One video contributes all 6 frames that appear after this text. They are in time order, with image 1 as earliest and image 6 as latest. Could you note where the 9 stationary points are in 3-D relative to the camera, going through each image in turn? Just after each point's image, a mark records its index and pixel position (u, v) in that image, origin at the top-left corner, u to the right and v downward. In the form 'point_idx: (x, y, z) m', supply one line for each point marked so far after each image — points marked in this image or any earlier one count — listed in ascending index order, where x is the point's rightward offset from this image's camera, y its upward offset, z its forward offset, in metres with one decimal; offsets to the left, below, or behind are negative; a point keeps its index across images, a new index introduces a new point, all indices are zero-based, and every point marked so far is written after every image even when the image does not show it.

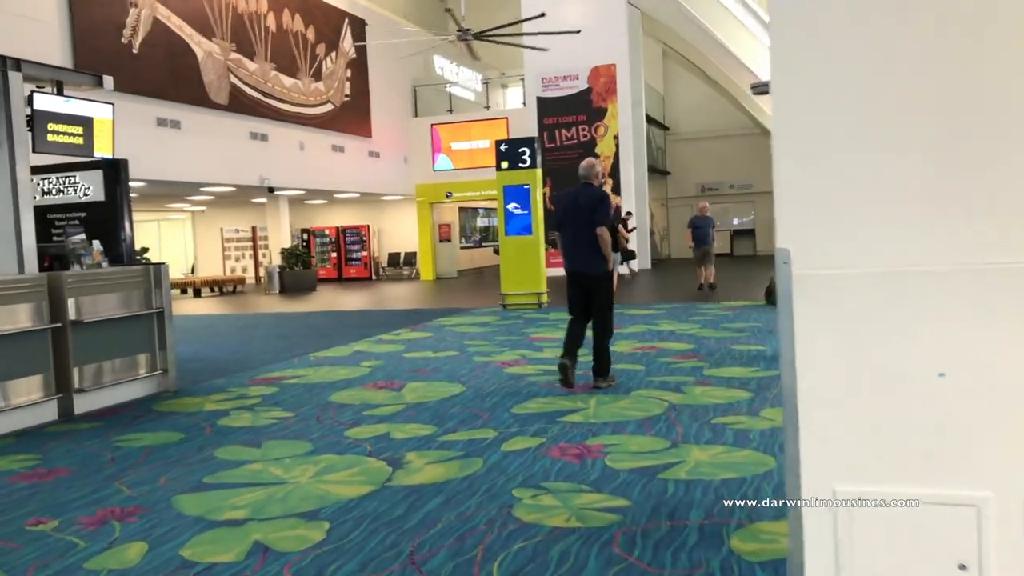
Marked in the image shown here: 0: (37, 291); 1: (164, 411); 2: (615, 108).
0: (-3.2, 0.0, +6.2) m
1: (-2.4, -0.9, +6.2) m
2: (+2.3, +4.0, +19.7) m
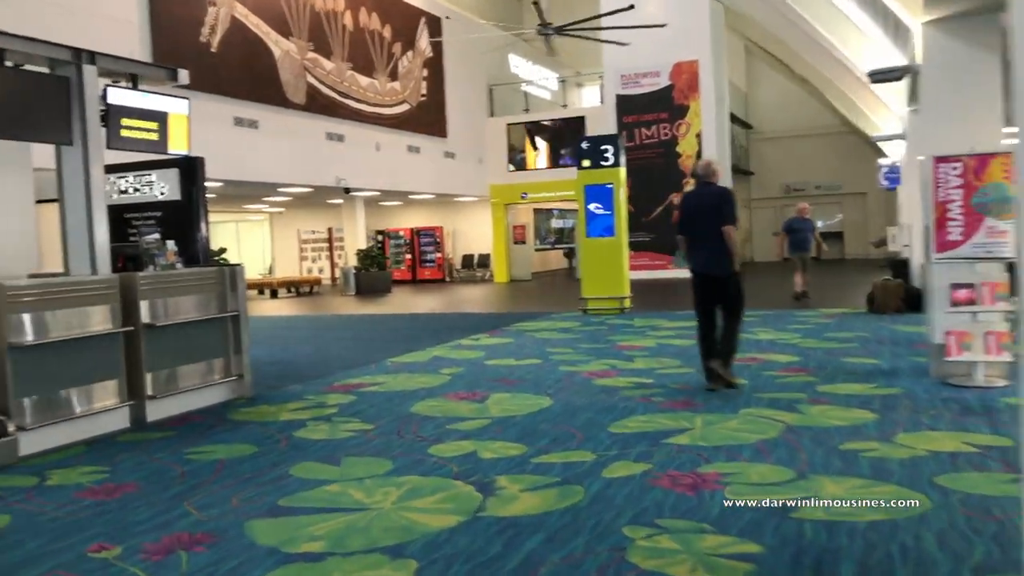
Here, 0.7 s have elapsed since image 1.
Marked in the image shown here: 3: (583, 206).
0: (-2.6, 0.0, +5.9) m
1: (-1.8, -0.9, +5.9) m
2: (+3.9, +3.9, +19.0) m
3: (+1.0, +1.1, +12.1) m
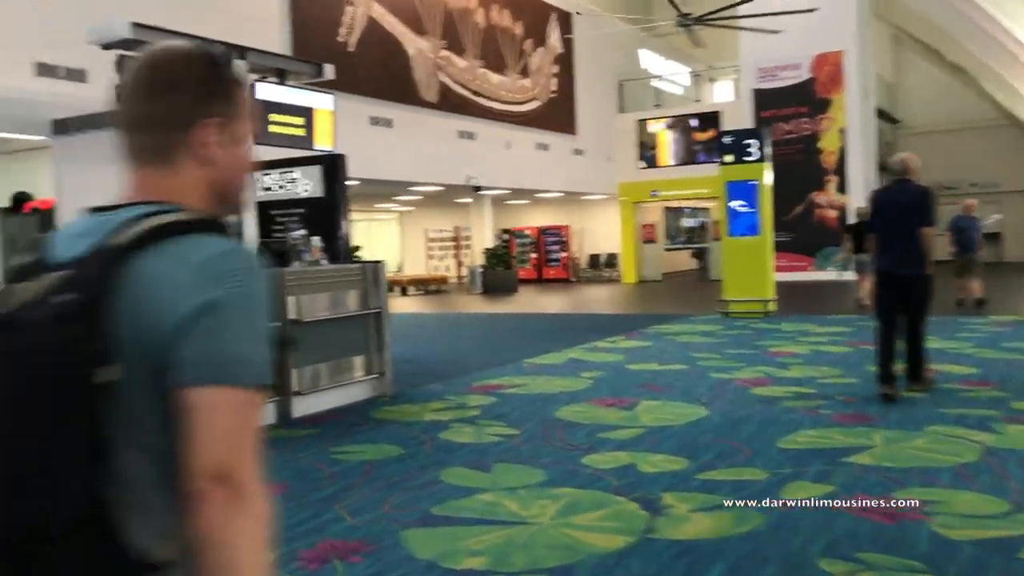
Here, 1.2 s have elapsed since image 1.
0: (-1.7, 0.0, +5.9) m
1: (-0.8, -0.9, +5.8) m
2: (+6.6, +3.8, +18.0) m
3: (+2.7, +1.1, +11.6) m
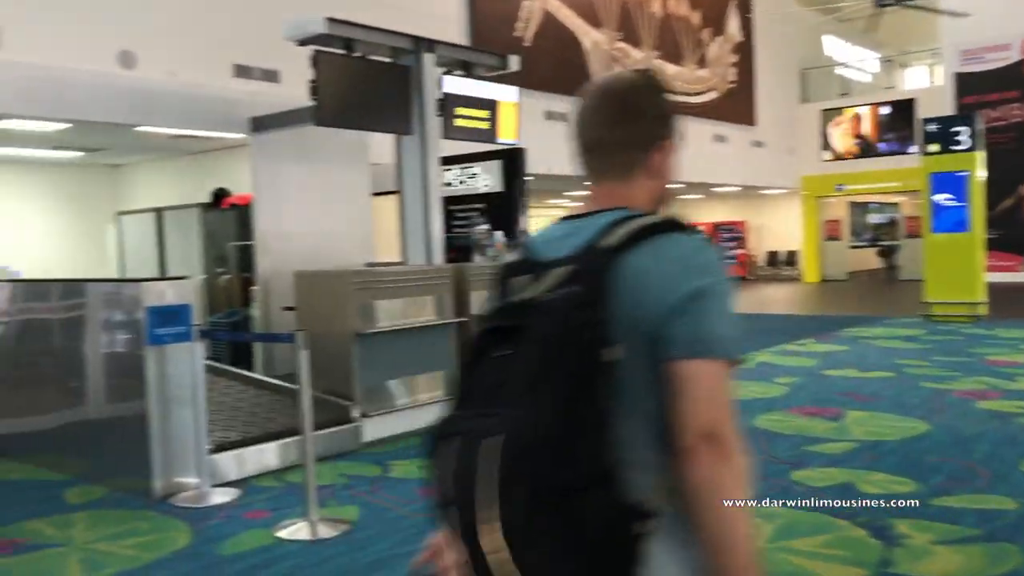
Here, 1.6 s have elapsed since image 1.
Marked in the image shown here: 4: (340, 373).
0: (-0.4, 0.0, +5.9) m
1: (+0.3, -0.8, +5.6) m
2: (+9.9, +3.8, +16.3) m
3: (+4.9, +1.1, +10.6) m
4: (-1.0, -0.5, +5.4) m
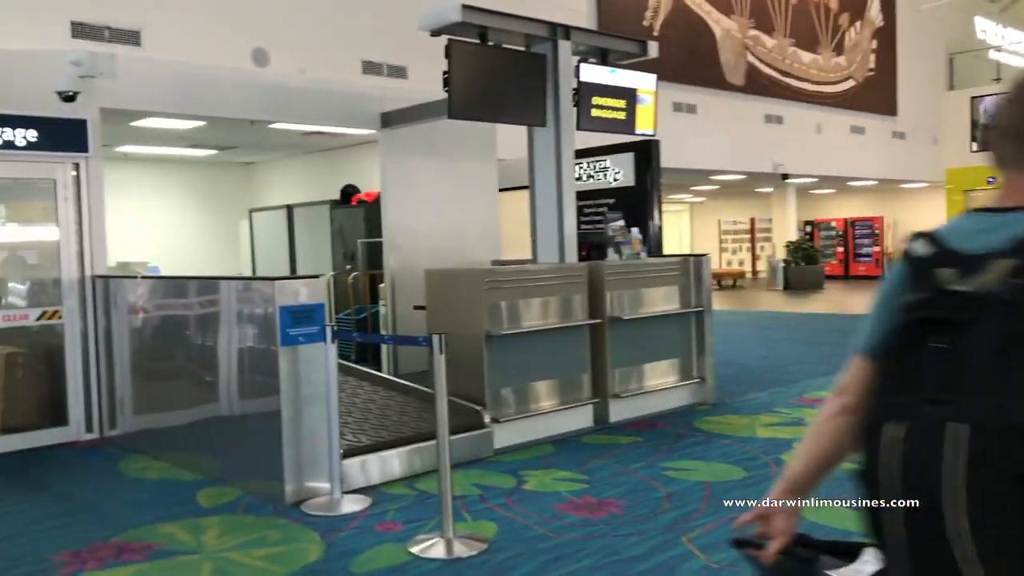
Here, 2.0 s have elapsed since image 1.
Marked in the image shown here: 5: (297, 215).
0: (+0.4, 0.0, +5.6) m
1: (+1.2, -0.8, +5.2) m
2: (+12.1, +3.7, +14.5) m
3: (+6.4, +1.0, +9.6) m
4: (-0.2, -0.5, +5.2) m
5: (-2.2, +0.8, +9.4) m
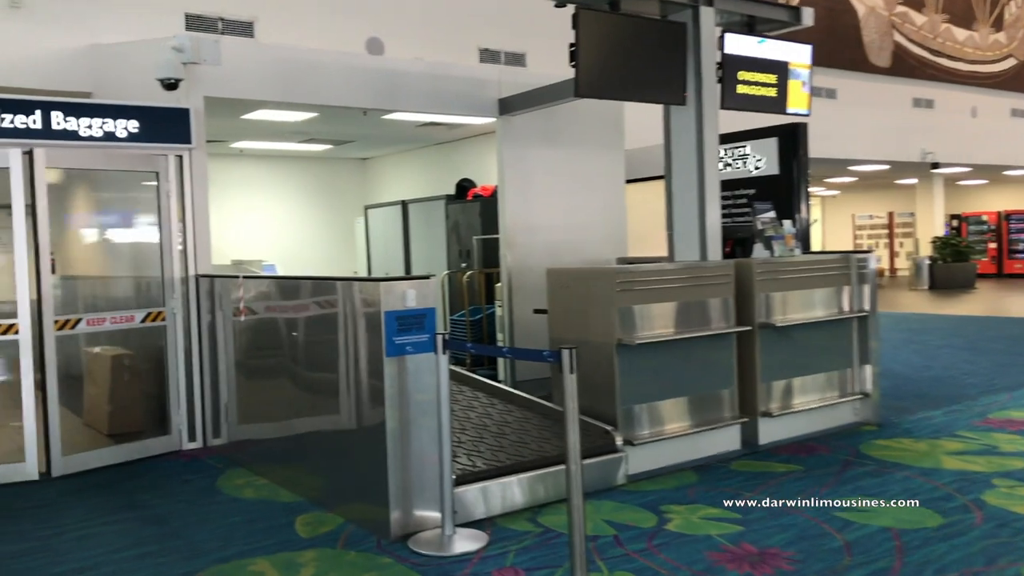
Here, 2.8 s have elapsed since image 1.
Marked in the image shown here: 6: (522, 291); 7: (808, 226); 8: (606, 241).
0: (+1.2, 0.0, +4.8) m
1: (+1.8, -0.9, +4.4) m
2: (+13.9, +3.7, +12.2) m
3: (+7.6, +1.0, +8.1) m
4: (+0.4, -0.5, +4.5) m
5: (-1.0, +0.8, +8.9) m
6: (+0.1, 0.0, +7.1) m
7: (+2.0, +0.4, +5.9) m
8: (+0.8, +0.4, +7.6) m
